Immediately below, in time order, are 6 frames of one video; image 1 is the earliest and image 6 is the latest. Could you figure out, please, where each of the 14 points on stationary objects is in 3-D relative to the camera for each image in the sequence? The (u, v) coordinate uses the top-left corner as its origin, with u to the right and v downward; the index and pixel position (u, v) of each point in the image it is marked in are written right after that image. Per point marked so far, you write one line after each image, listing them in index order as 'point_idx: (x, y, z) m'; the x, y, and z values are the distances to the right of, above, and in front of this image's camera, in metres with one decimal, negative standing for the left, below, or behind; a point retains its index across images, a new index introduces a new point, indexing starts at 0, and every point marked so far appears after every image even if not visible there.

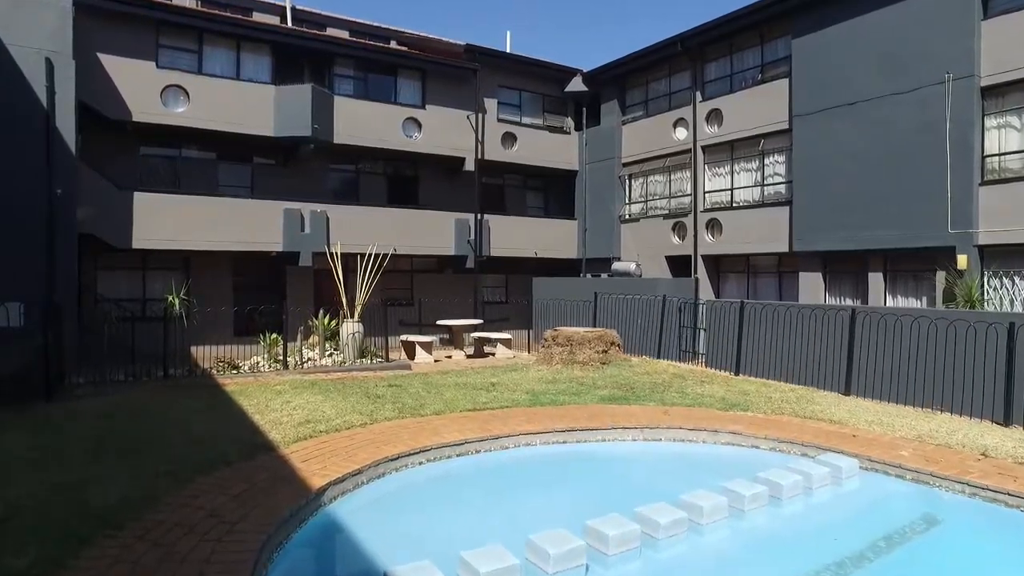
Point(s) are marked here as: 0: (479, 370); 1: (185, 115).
0: (-0.6, -1.6, +12.6) m
1: (-8.1, +4.3, +16.4) m
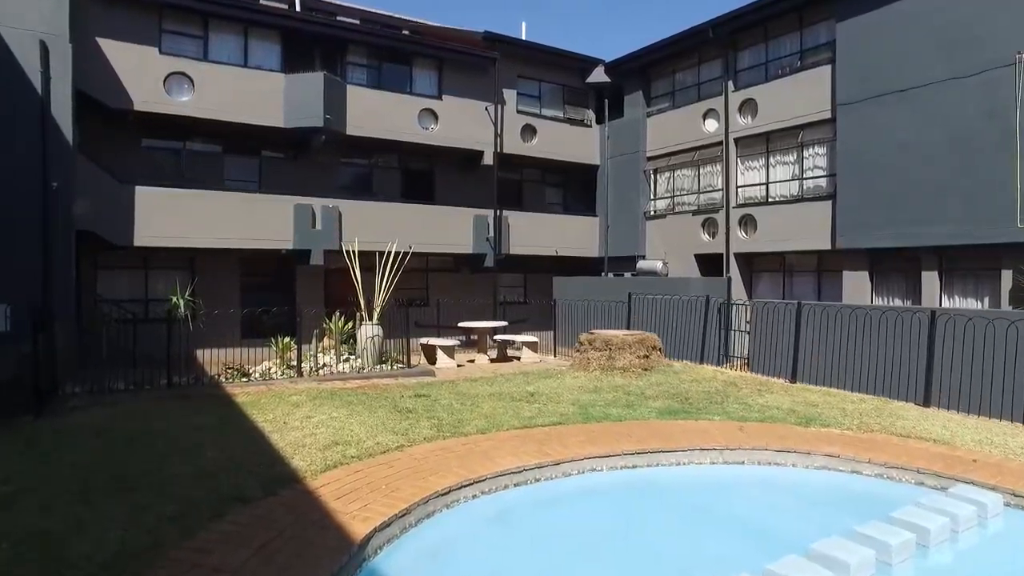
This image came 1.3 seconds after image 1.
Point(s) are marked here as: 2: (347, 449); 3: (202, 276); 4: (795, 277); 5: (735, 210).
0: (0.0, -1.6, +11.6) m
1: (-7.5, +4.3, +15.4) m
2: (-1.5, -1.5, +6.0) m
3: (-7.3, +0.3, +15.8) m
4: (+7.5, +0.3, +17.8) m
5: (+6.2, +2.1, +18.4) m
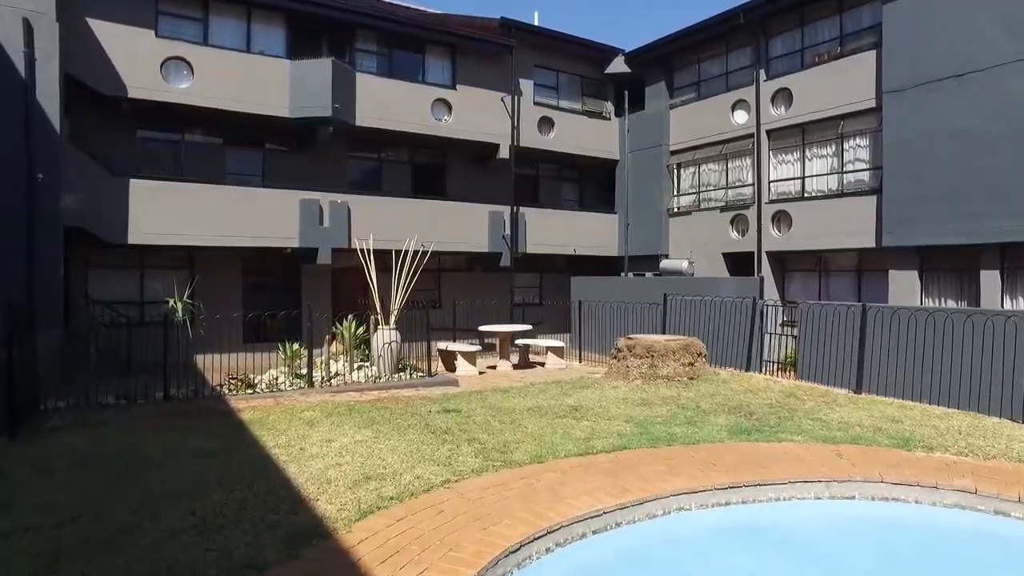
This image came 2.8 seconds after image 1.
0: (+0.5, -1.6, +10.6) m
1: (-7.0, +4.2, +14.3) m
2: (-1.0, -1.5, +4.9) m
3: (-6.8, +0.3, +14.7) m
4: (+8.0, +0.3, +16.7) m
5: (+6.7, +2.1, +17.3) m
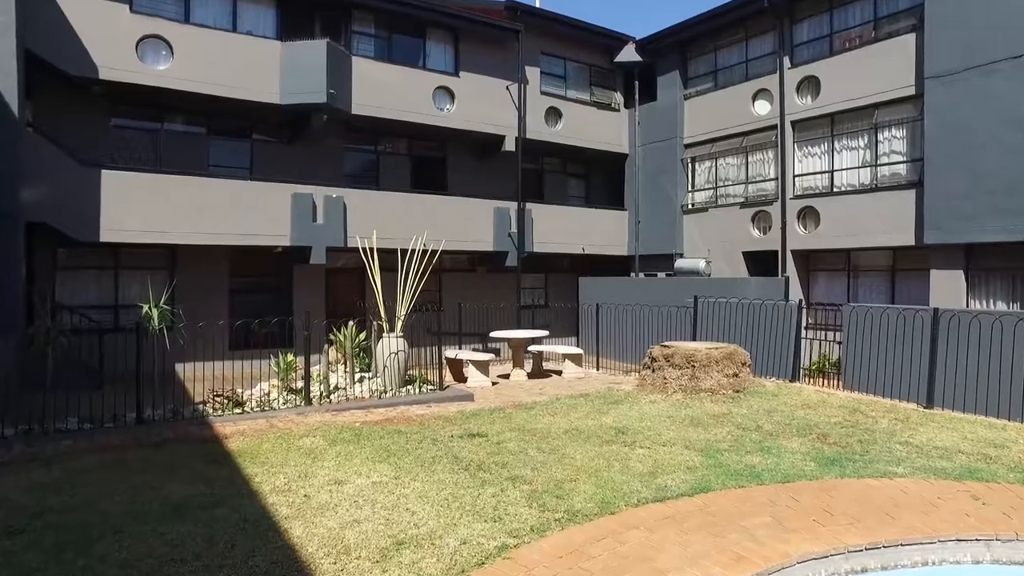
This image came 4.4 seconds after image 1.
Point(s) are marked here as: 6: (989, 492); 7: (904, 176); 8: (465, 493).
0: (+0.8, -1.6, +9.3) m
1: (-6.7, +4.2, +12.9) m
2: (-0.5, -1.5, +3.6) m
3: (-6.6, +0.2, +13.3) m
4: (+8.3, +0.3, +15.7) m
5: (+6.9, +2.1, +16.3) m
6: (+3.6, -1.6, +5.0) m
7: (+8.5, +2.4, +14.3) m
8: (-0.3, -1.5, +4.9) m
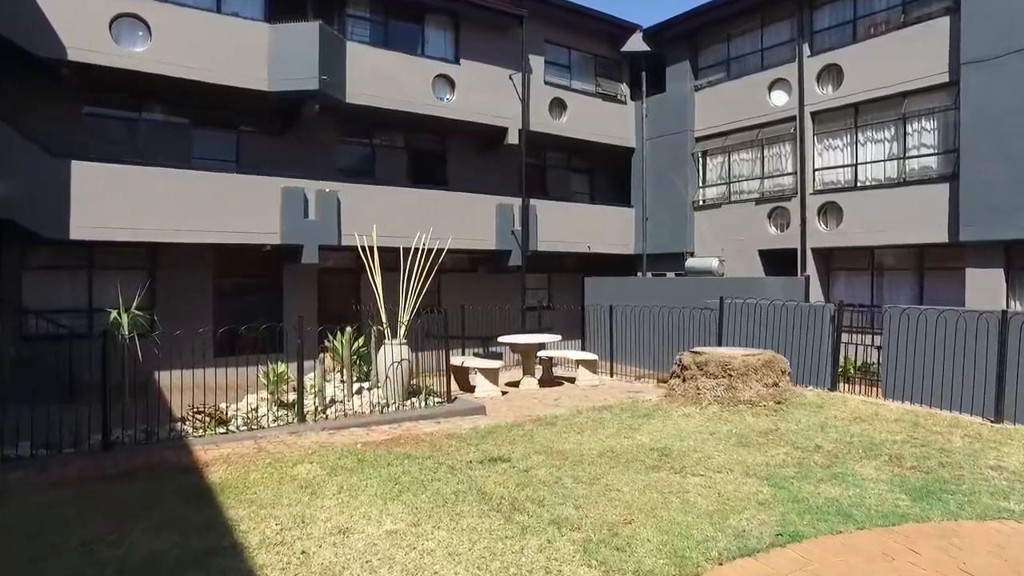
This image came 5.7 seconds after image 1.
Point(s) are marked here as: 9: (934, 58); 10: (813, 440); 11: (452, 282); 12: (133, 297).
0: (+1.1, -1.6, +8.4) m
1: (-6.6, +4.2, +11.9) m
2: (-0.2, -1.5, +2.7) m
3: (-6.4, +0.2, +12.3) m
4: (+8.4, +0.3, +14.8) m
5: (+7.0, +2.1, +15.4) m
6: (+3.9, -1.6, +4.1) m
7: (+8.6, +2.4, +13.5) m
8: (0.0, -1.5, +3.9) m
9: (+8.5, +4.6, +13.3) m
10: (+3.2, -1.6, +7.0) m
11: (-1.5, +0.2, +16.3) m
12: (-6.9, -0.2, +12.1) m
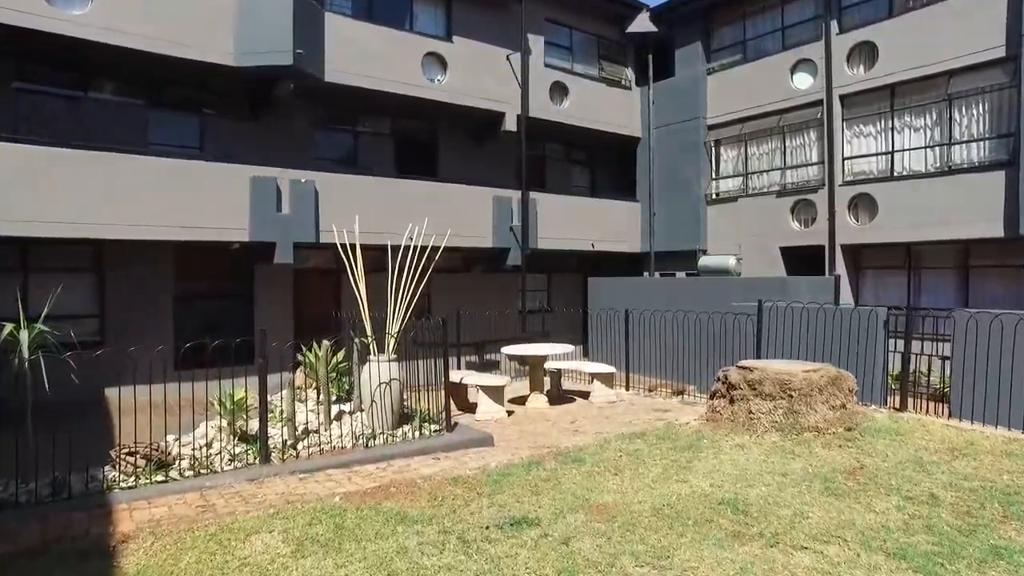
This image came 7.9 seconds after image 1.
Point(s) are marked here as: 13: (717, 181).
0: (+1.2, -1.7, +6.8) m
1: (-6.5, +4.1, +10.1) m
2: (+0.1, -1.5, +1.1) m
3: (-6.3, +0.1, +10.5) m
4: (+8.4, +0.3, +13.4) m
5: (+7.0, +2.1, +14.0) m
6: (+4.2, -1.6, +2.6) m
7: (+8.6, +2.4, +12.1) m
8: (+0.2, -1.5, +2.3) m
9: (+8.5, +4.6, +11.9) m
10: (+3.4, -1.6, +5.5) m
11: (-1.5, +0.1, +14.7) m
12: (-6.8, -0.2, +10.4) m
13: (+5.1, +2.6, +16.3) m
